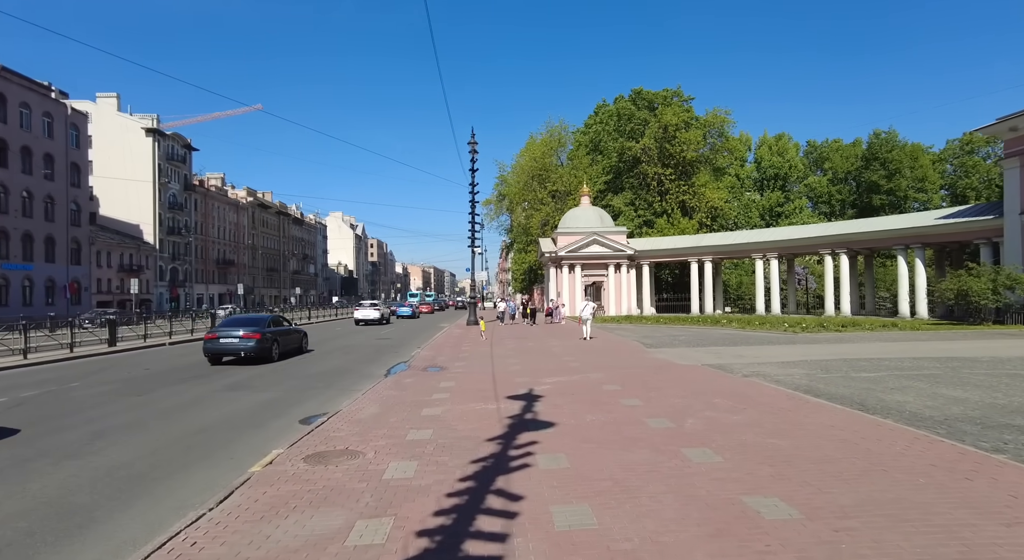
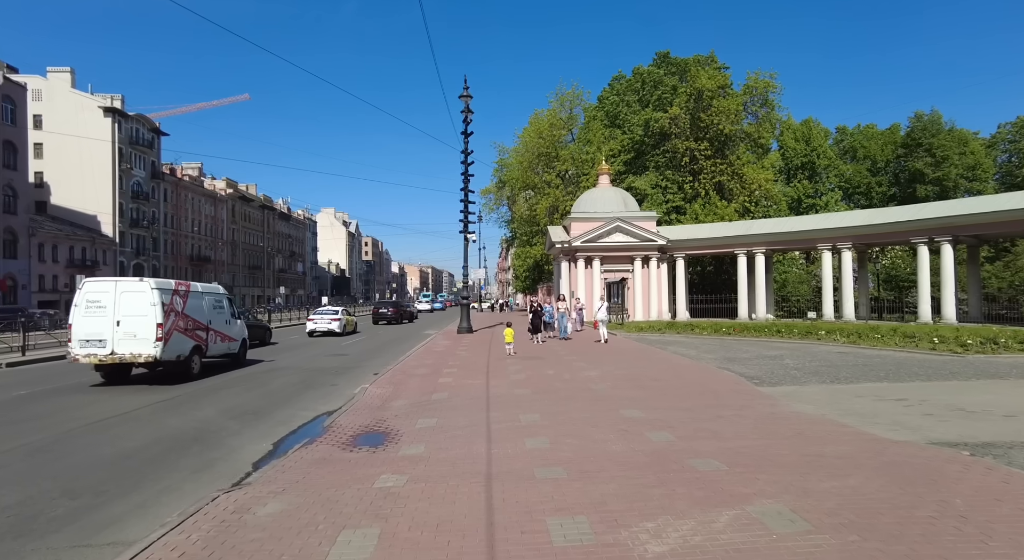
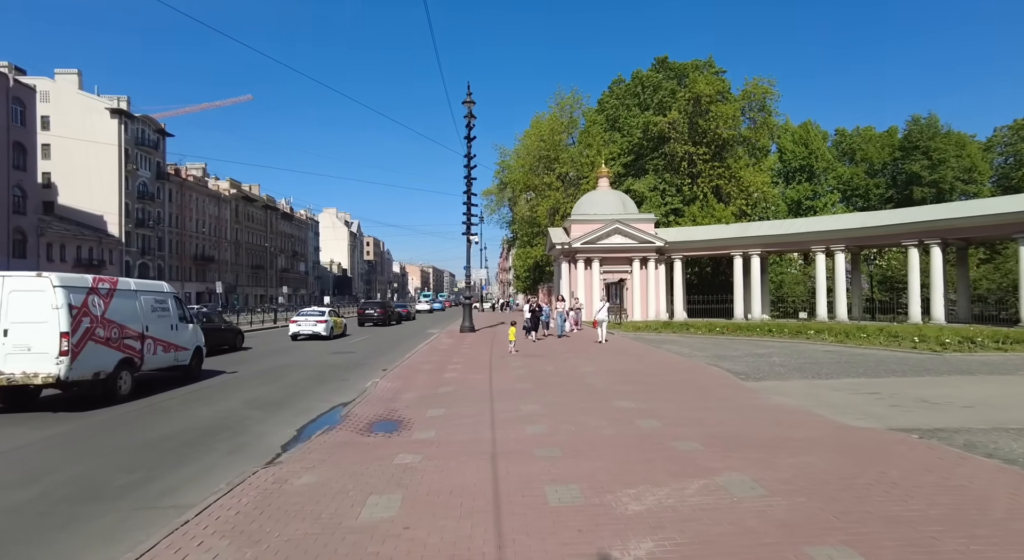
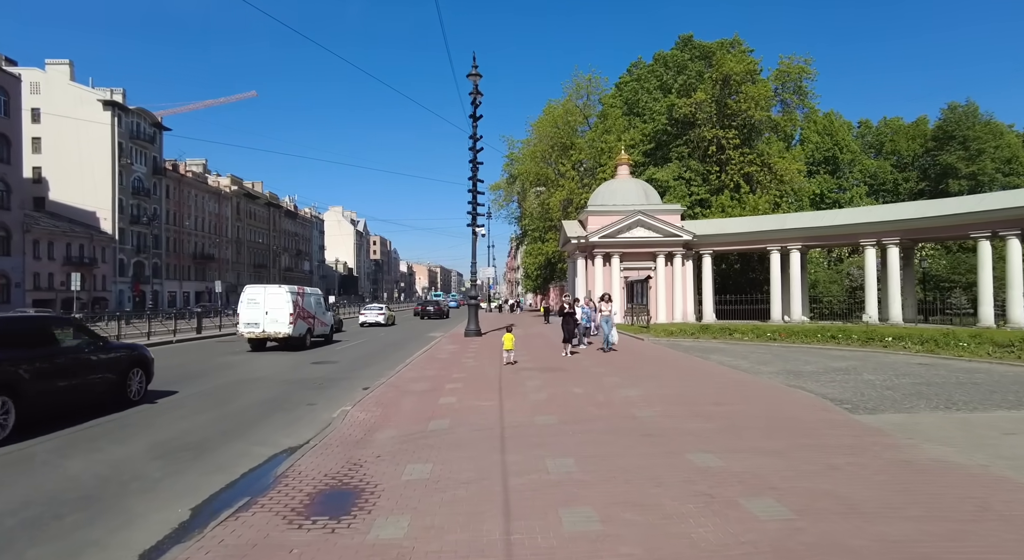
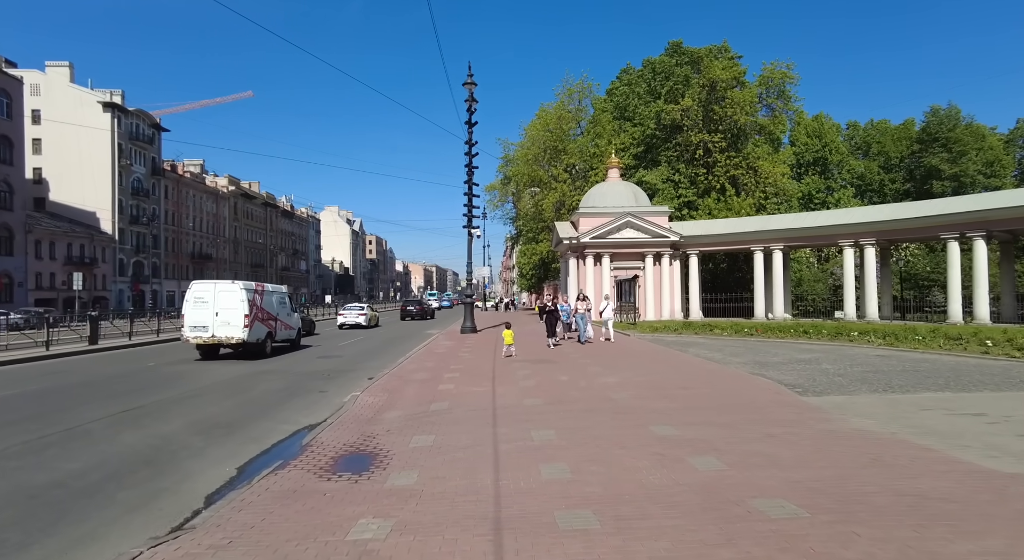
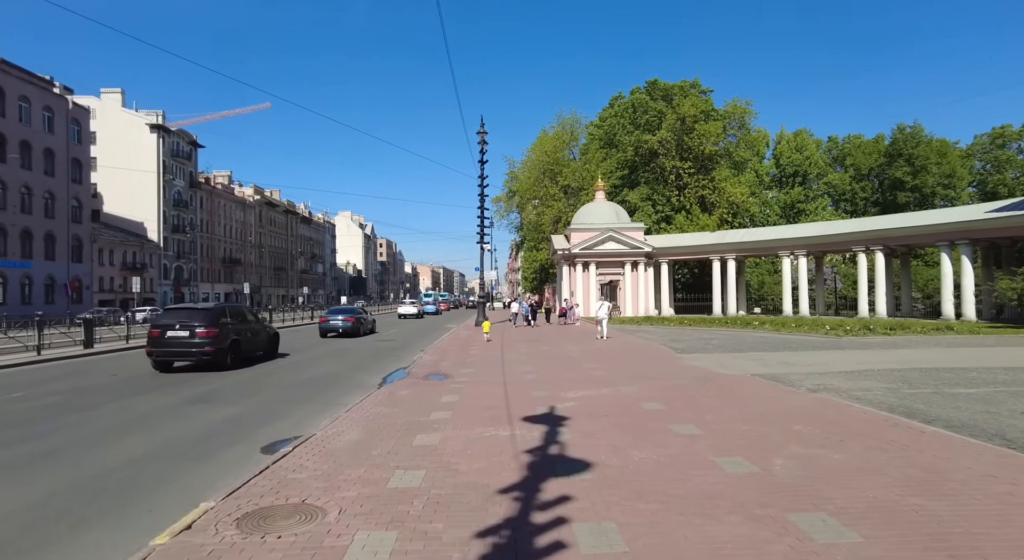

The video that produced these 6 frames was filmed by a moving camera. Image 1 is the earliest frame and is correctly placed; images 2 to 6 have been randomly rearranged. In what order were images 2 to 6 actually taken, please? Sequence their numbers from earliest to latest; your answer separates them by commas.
6, 3, 2, 5, 4
